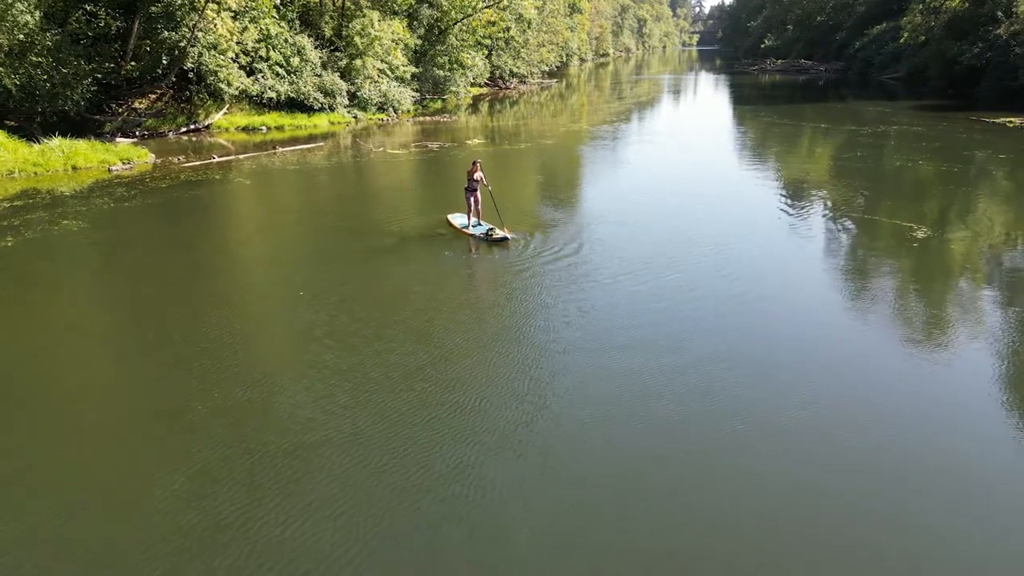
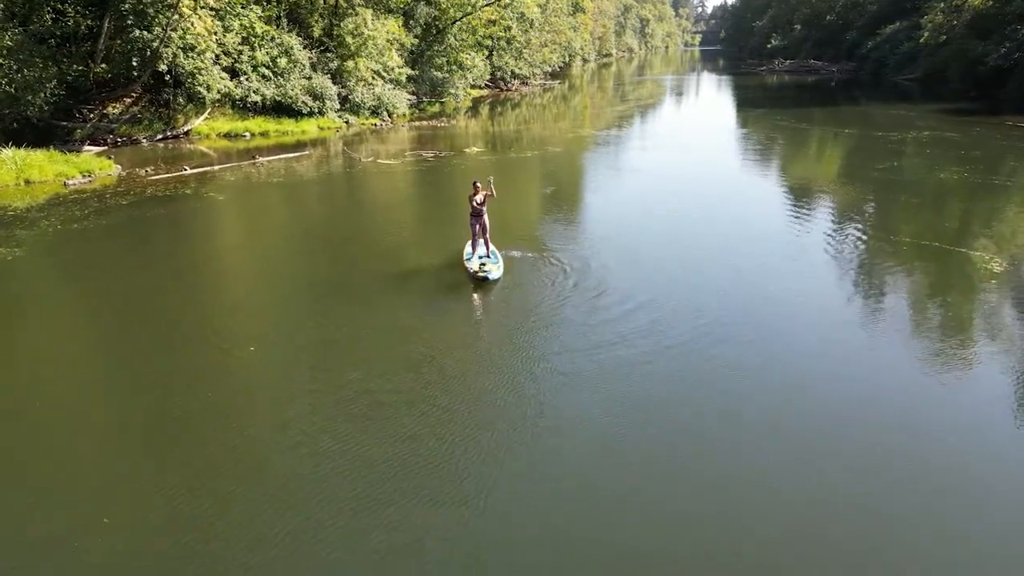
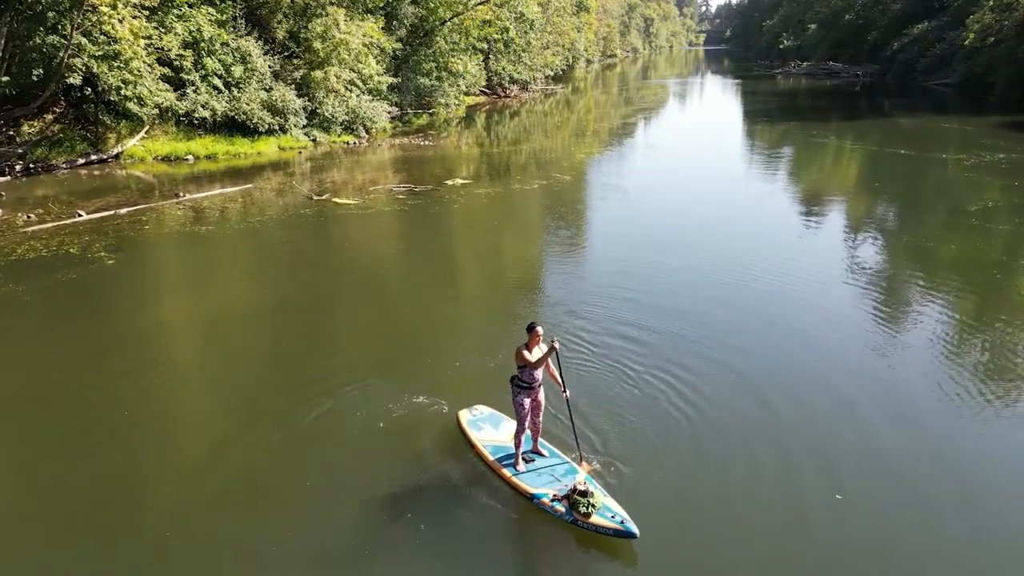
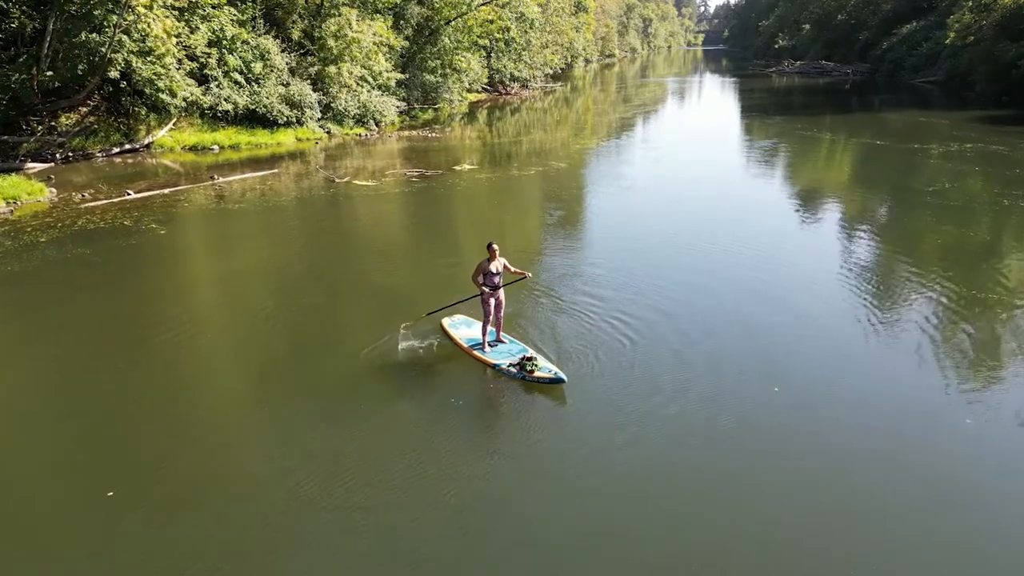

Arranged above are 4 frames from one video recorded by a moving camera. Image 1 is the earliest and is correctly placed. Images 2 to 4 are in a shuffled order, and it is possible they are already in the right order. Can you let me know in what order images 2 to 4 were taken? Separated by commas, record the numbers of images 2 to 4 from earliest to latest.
2, 4, 3
